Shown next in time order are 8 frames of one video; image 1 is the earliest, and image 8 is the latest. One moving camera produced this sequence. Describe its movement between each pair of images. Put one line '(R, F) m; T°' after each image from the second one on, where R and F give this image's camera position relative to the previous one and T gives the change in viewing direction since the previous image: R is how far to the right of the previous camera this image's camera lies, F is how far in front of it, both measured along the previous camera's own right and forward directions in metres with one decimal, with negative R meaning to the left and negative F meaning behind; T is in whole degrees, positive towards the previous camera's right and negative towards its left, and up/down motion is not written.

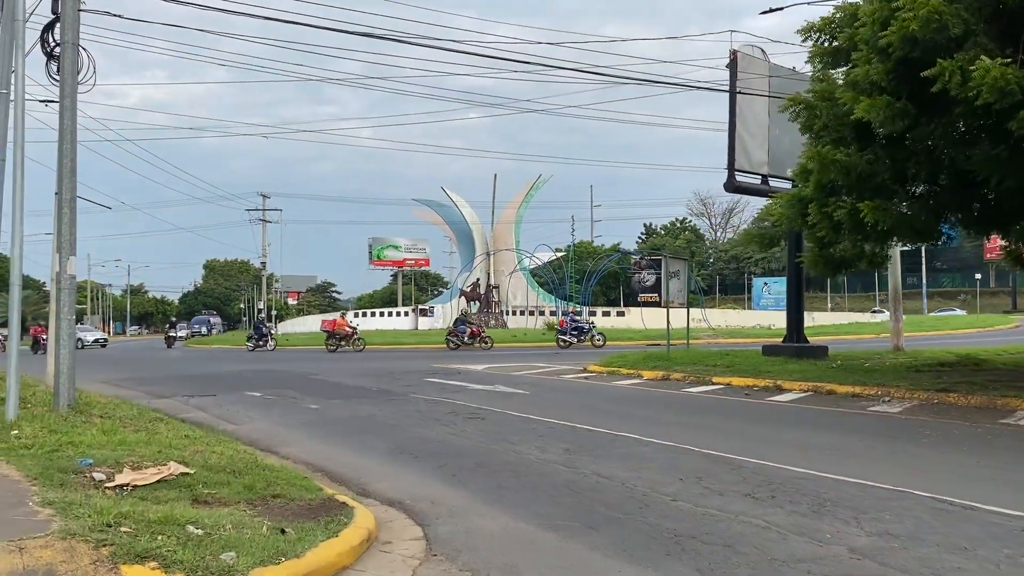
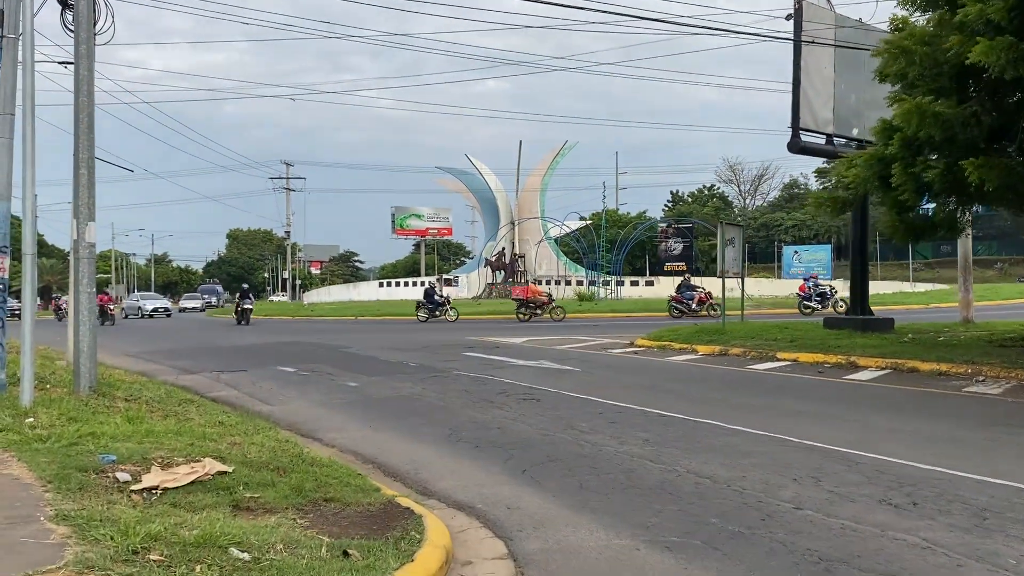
(-0.5, +1.1) m; -1°
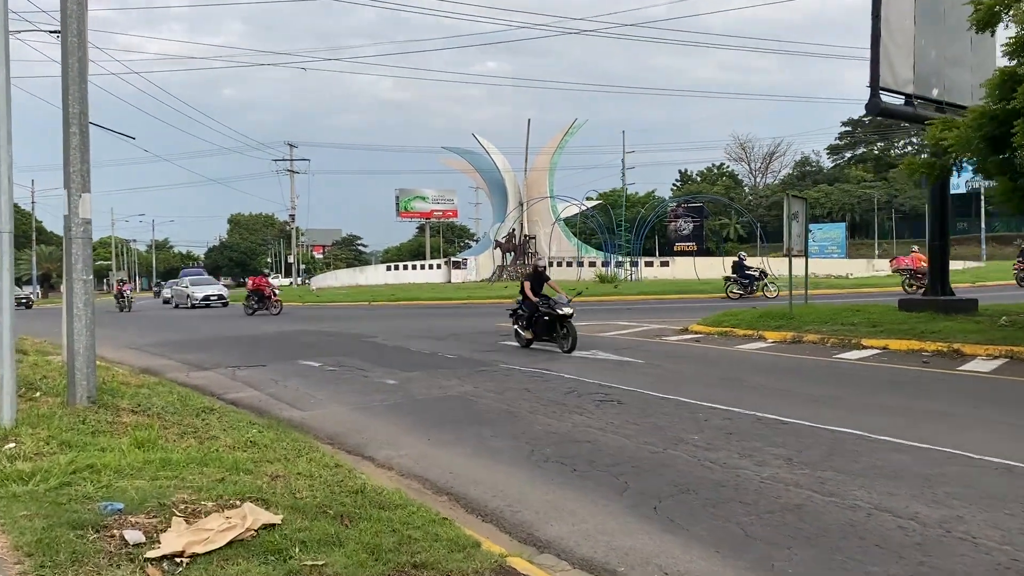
(-0.8, +1.7) m; 0°
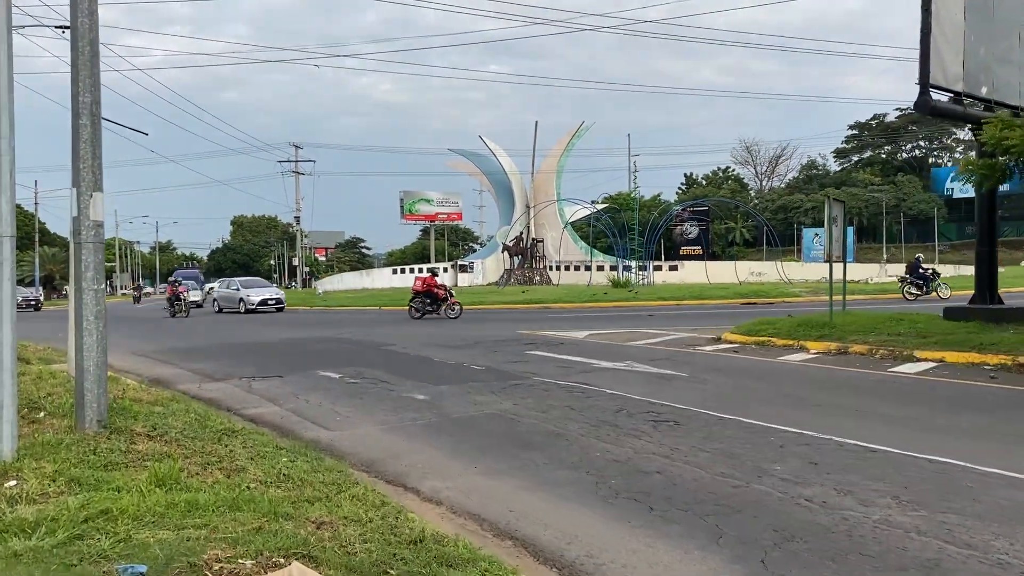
(-0.4, +0.8) m; 0°
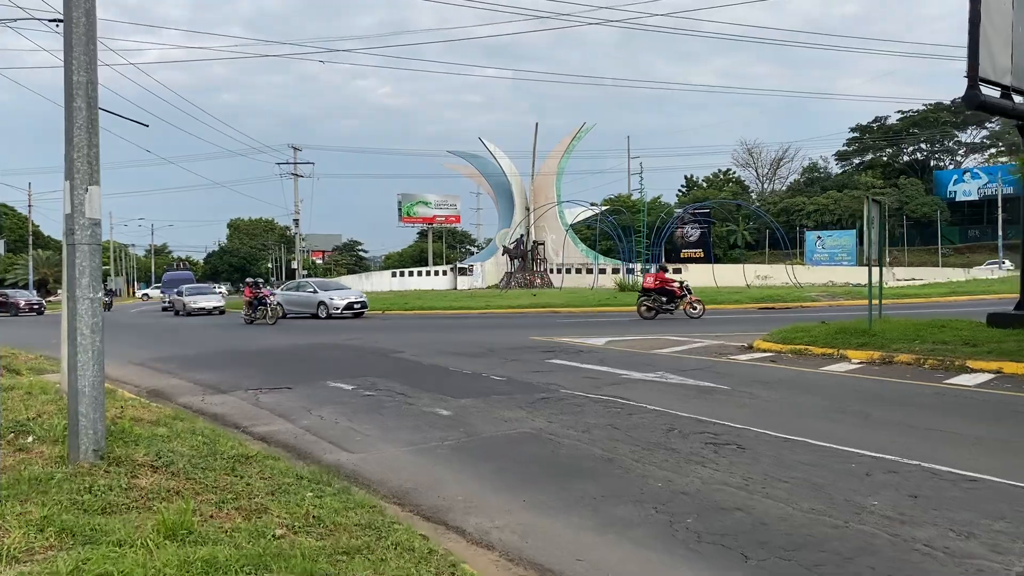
(-0.4, +0.8) m; 0°
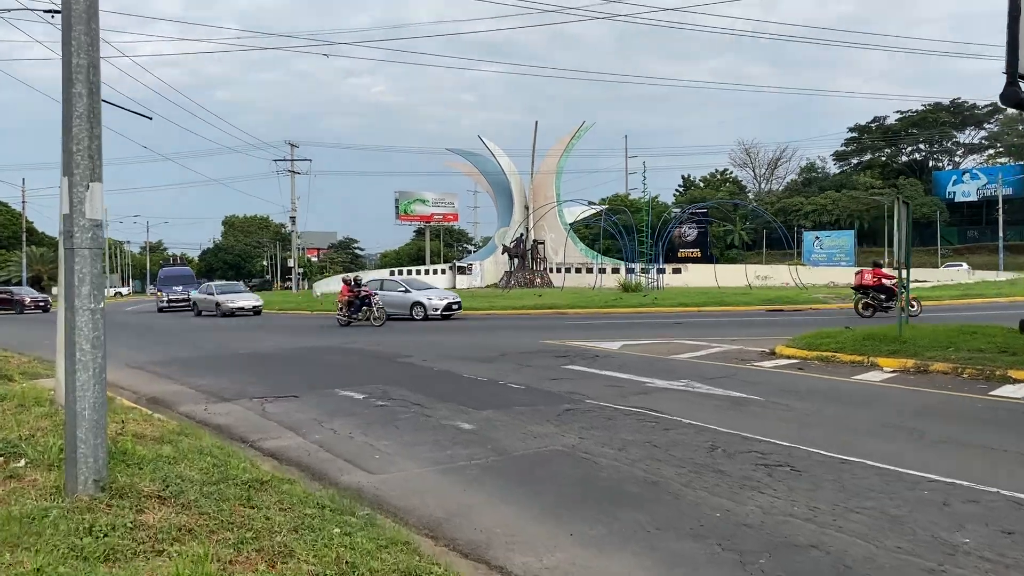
(-0.3, +0.6) m; 0°
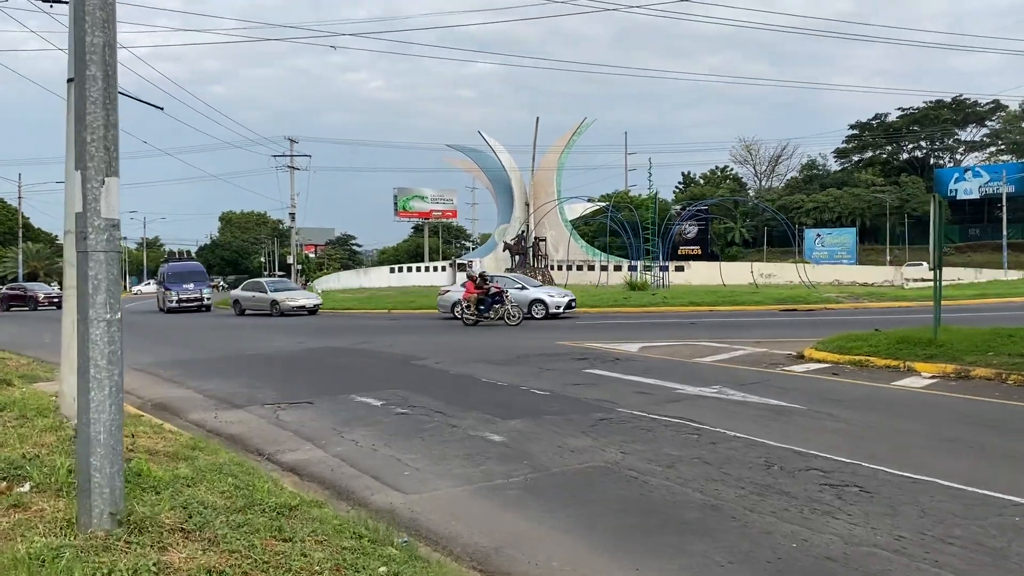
(-0.4, +0.6) m; 0°
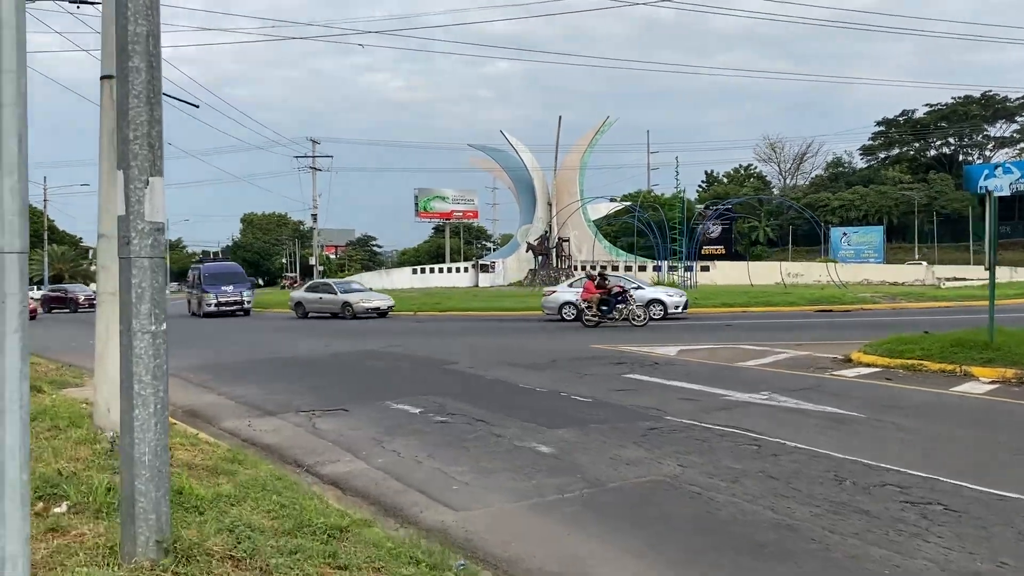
(-0.3, +0.4) m; -1°
